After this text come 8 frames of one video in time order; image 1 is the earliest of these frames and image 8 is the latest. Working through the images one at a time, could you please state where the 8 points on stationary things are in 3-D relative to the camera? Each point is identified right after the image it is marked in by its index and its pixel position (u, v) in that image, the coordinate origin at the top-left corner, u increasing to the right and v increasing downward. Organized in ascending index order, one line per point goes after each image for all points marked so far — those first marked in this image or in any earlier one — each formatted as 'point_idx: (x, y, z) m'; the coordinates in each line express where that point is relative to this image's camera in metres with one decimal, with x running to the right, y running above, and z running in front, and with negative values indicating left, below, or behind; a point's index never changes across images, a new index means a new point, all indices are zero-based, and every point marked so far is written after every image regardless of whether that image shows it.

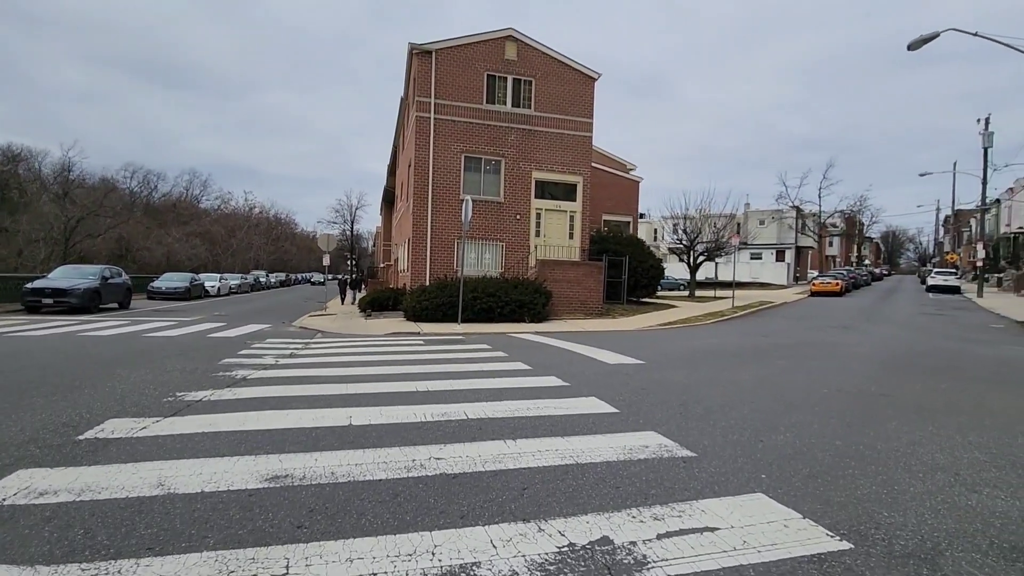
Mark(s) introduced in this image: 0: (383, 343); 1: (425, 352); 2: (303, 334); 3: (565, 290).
0: (-3.3, -1.3, +13.1) m
1: (-1.8, -1.3, +10.7) m
2: (-6.2, -1.4, +15.5) m
3: (+2.0, -0.1, +19.9) m
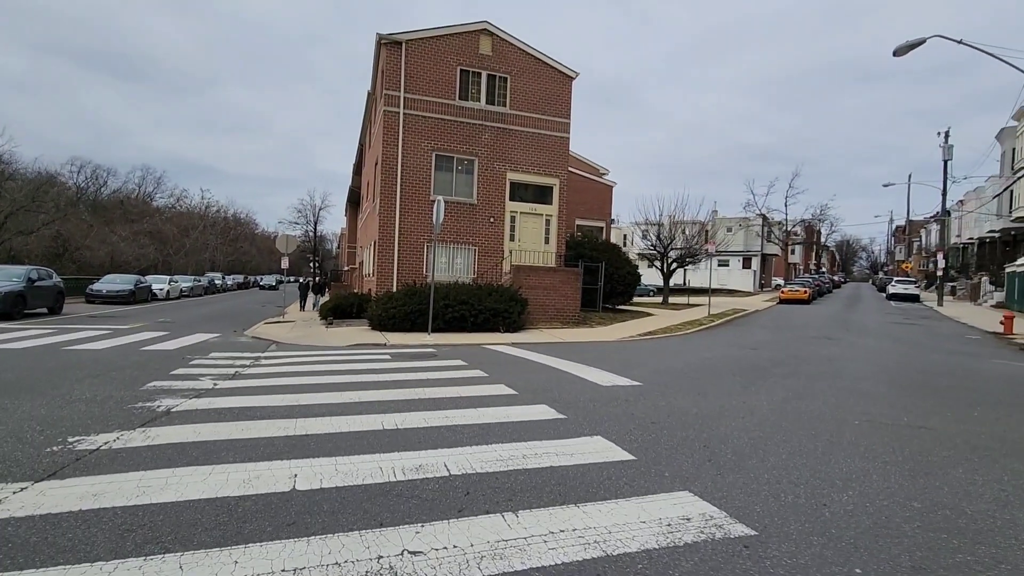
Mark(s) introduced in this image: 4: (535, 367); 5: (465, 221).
0: (-3.8, -1.5, +11.9) m
1: (-2.2, -1.4, +9.5) m
2: (-6.9, -1.5, +14.1) m
3: (+1.0, -0.4, +19.0) m
4: (+0.4, -1.4, +9.2) m
5: (-1.8, +2.5, +19.6) m
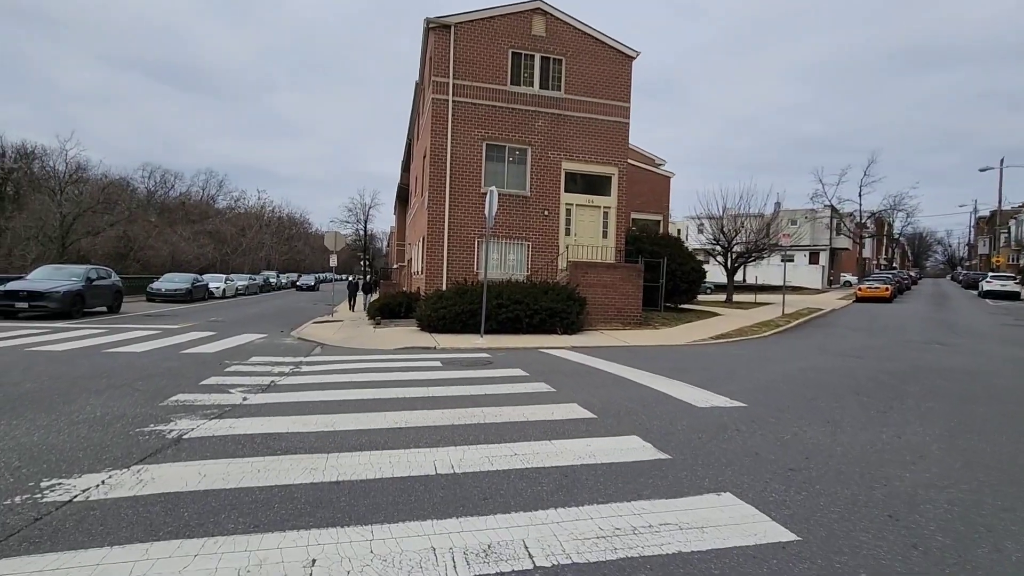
0: (-2.5, -1.5, +10.9) m
1: (-1.1, -1.4, +8.4) m
2: (-5.4, -1.5, +13.3) m
3: (+3.0, -0.3, +17.5) m
4: (+1.5, -1.4, +7.9) m
5: (+0.2, +2.6, +18.4) m
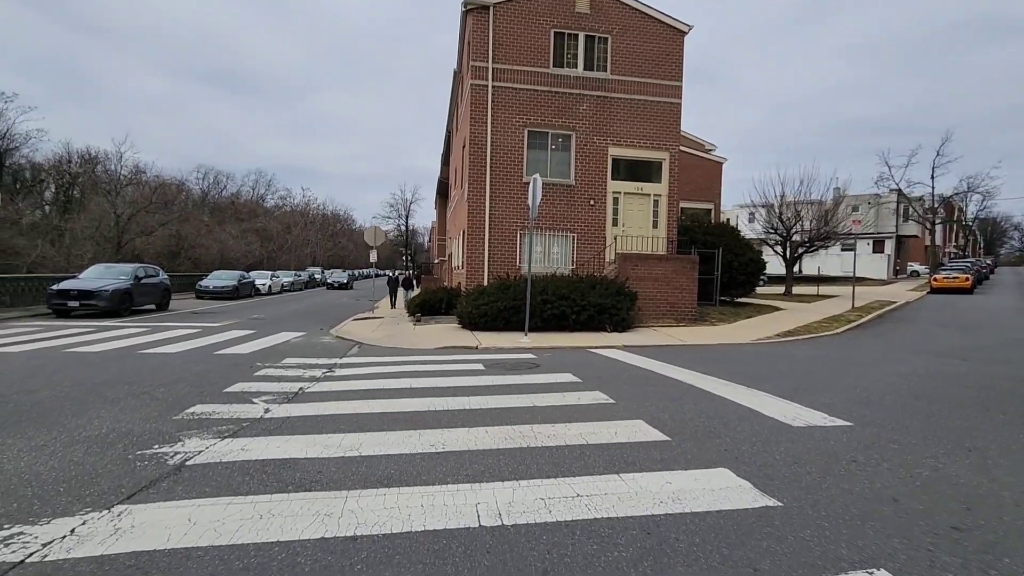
0: (-1.6, -1.4, +10.1) m
1: (-0.4, -1.4, +7.6) m
2: (-4.3, -1.4, +12.8) m
3: (+4.4, -0.1, +16.3) m
4: (+2.2, -1.3, +6.8) m
5: (+1.7, +2.8, +17.4) m
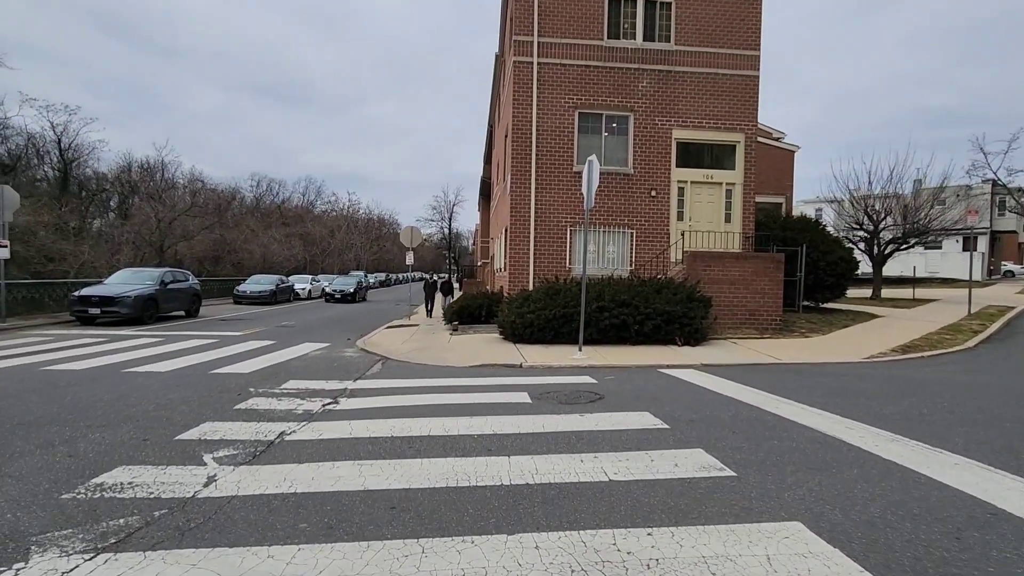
0: (-0.8, -1.5, +8.1) m
1: (+0.2, -1.5, +5.5) m
2: (-3.2, -1.6, +11.0) m
3: (+5.7, -0.2, +13.8) m
4: (+2.7, -1.4, +4.5) m
5: (+3.1, +2.7, +15.1) m
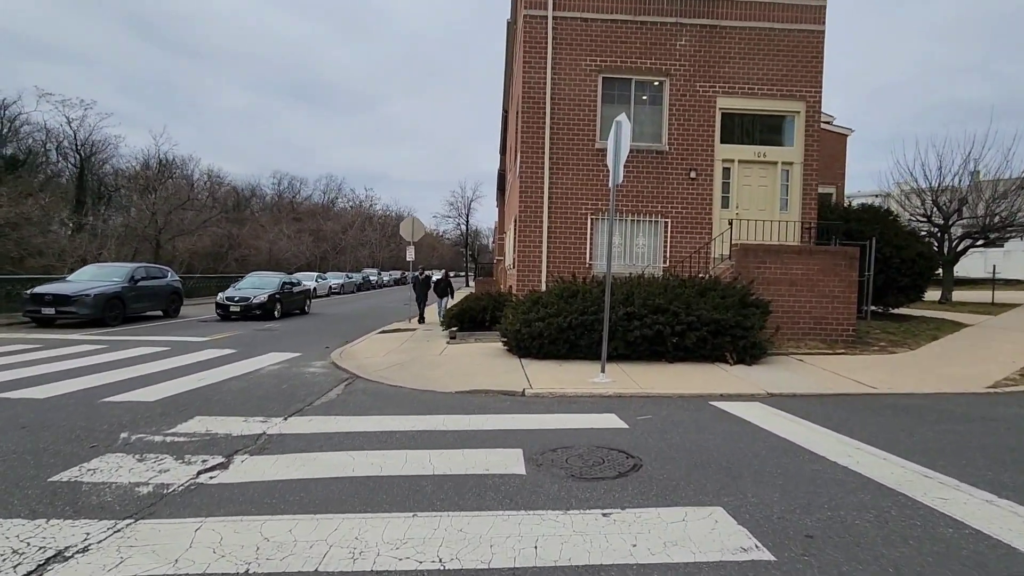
0: (-0.8, -1.5, +5.7) m
1: (+0.1, -1.5, +3.0) m
2: (-3.2, -1.6, +8.7) m
3: (+5.9, -0.2, +11.1) m
4: (+2.5, -1.4, +2.0) m
5: (+3.3, +2.7, +12.5) m
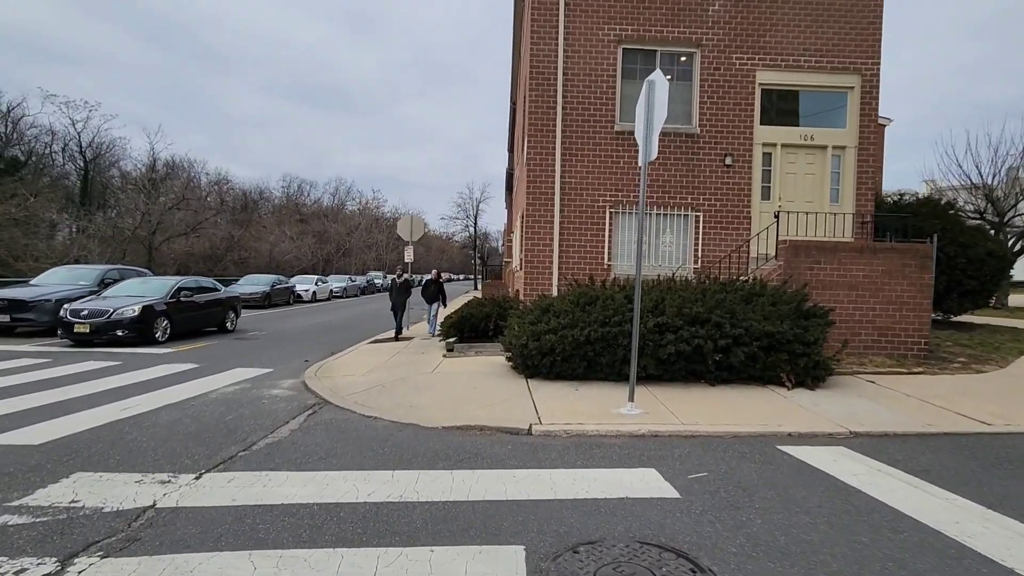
0: (-0.8, -1.6, +4.0) m
1: (0.0, -1.5, +1.3) m
2: (-3.1, -1.6, +7.1) m
3: (+6.0, -0.3, +9.3) m
4: (+2.4, -1.5, +0.2) m
5: (+3.5, +2.6, +10.8) m
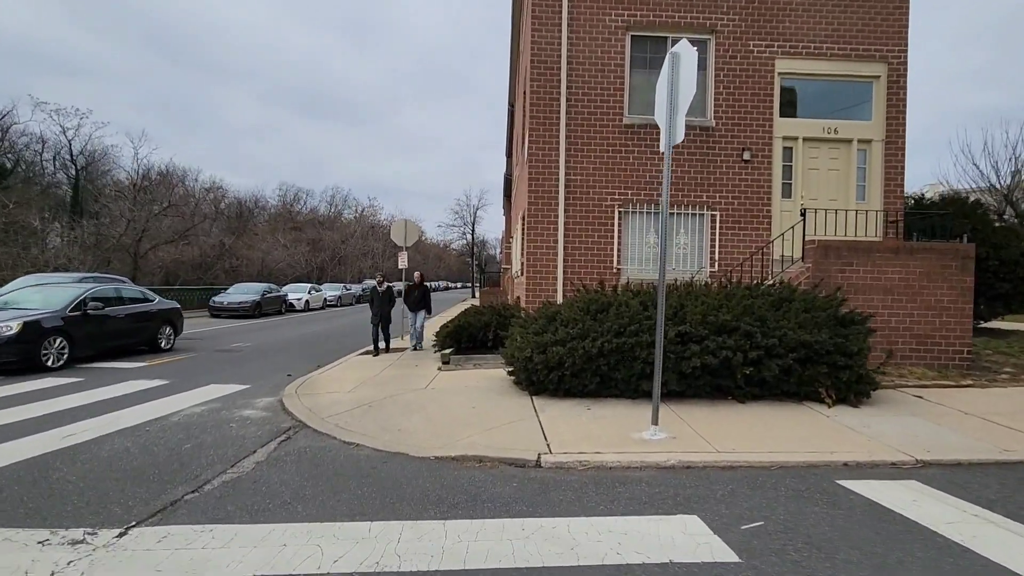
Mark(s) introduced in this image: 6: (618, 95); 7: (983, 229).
0: (-0.8, -1.6, +3.1) m
1: (+0.1, -1.5, +0.4) m
2: (-3.1, -1.7, +6.2) m
3: (+6.0, -0.4, +8.4) m
4: (+2.5, -1.4, -0.7) m
5: (+3.5, +2.5, +9.9) m
6: (+2.0, +3.7, +10.0) m
7: (+10.8, +1.4, +11.8) m
